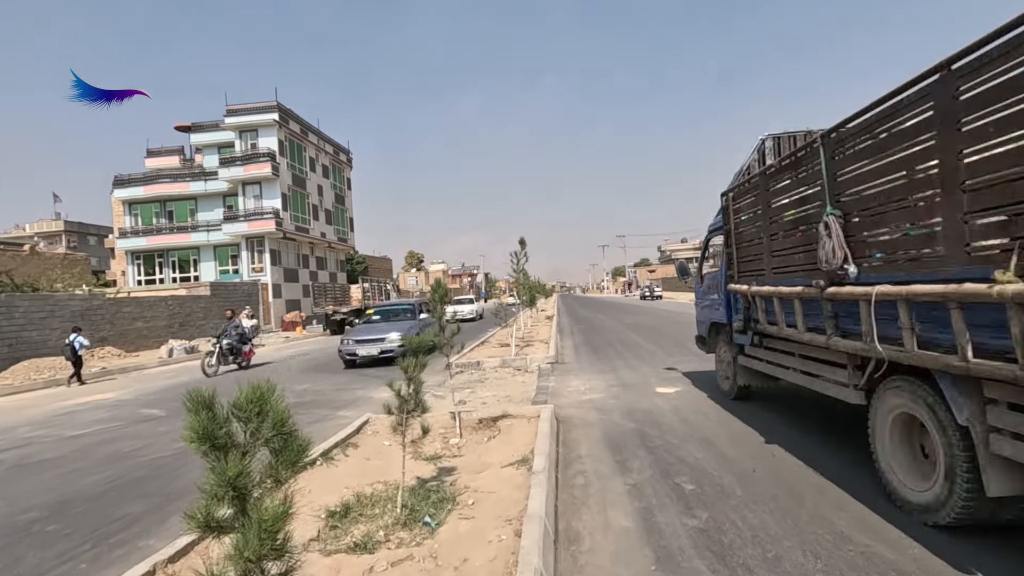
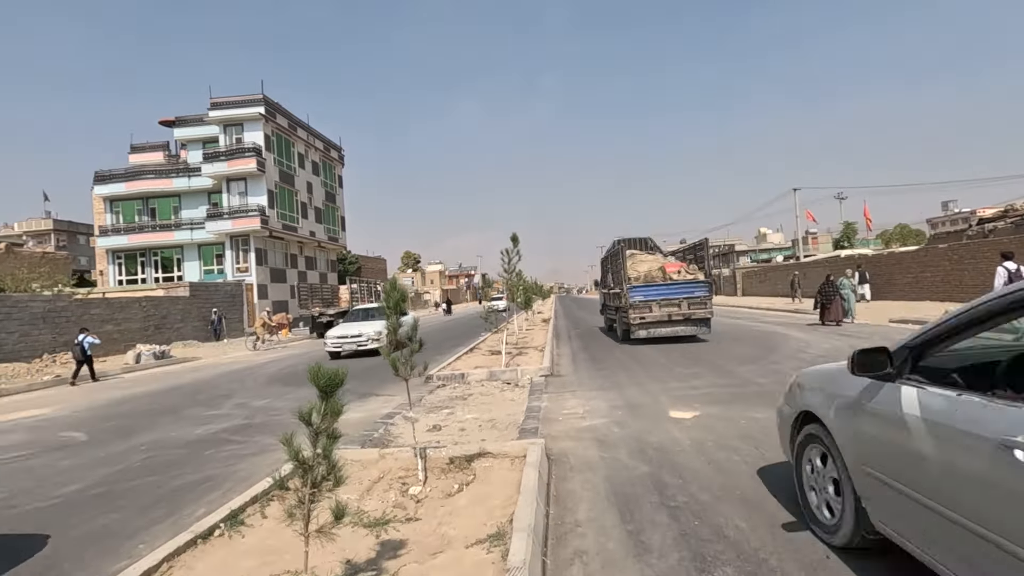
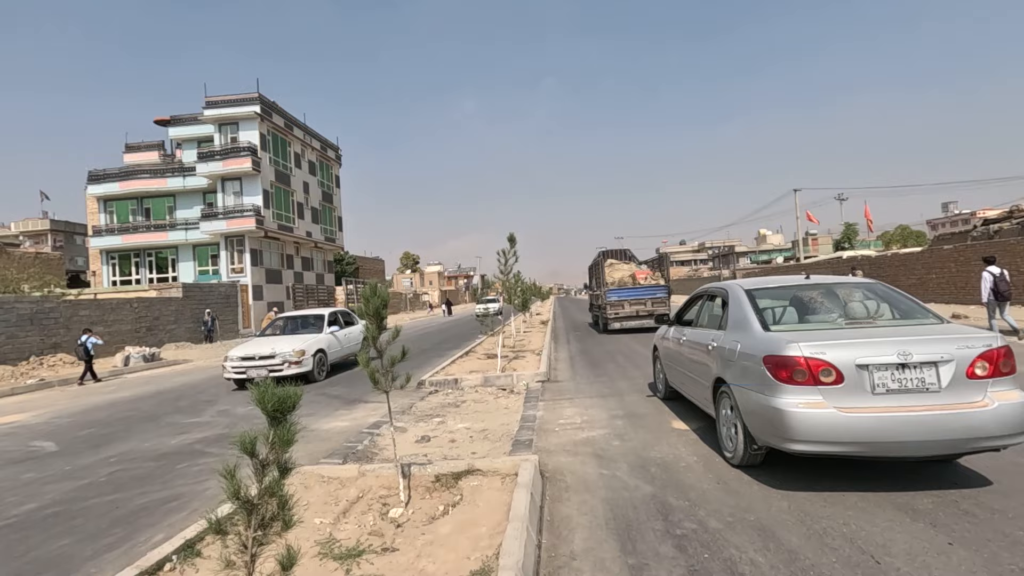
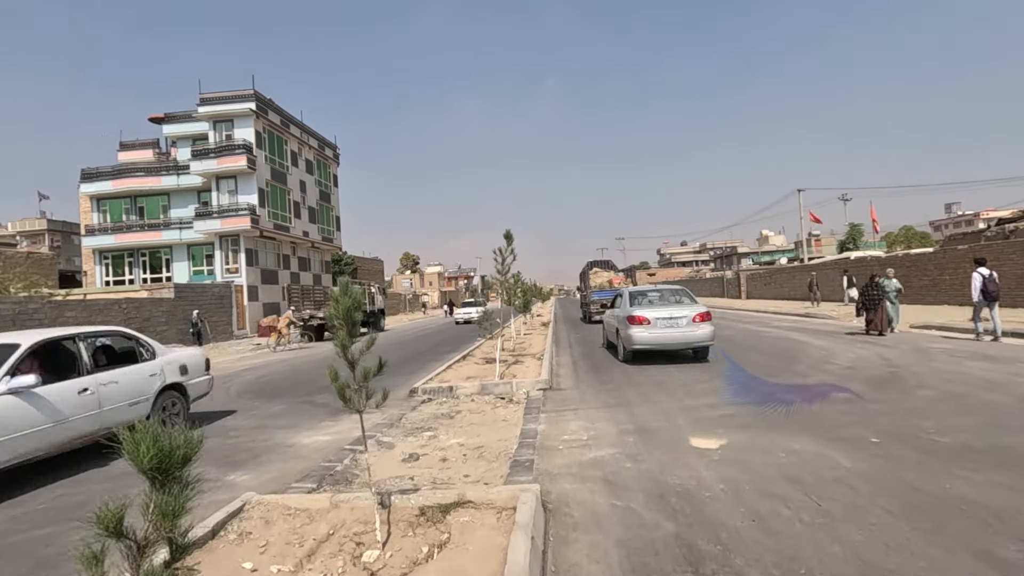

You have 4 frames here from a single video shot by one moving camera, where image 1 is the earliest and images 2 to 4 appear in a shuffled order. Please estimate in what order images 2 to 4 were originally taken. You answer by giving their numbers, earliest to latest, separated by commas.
2, 3, 4
